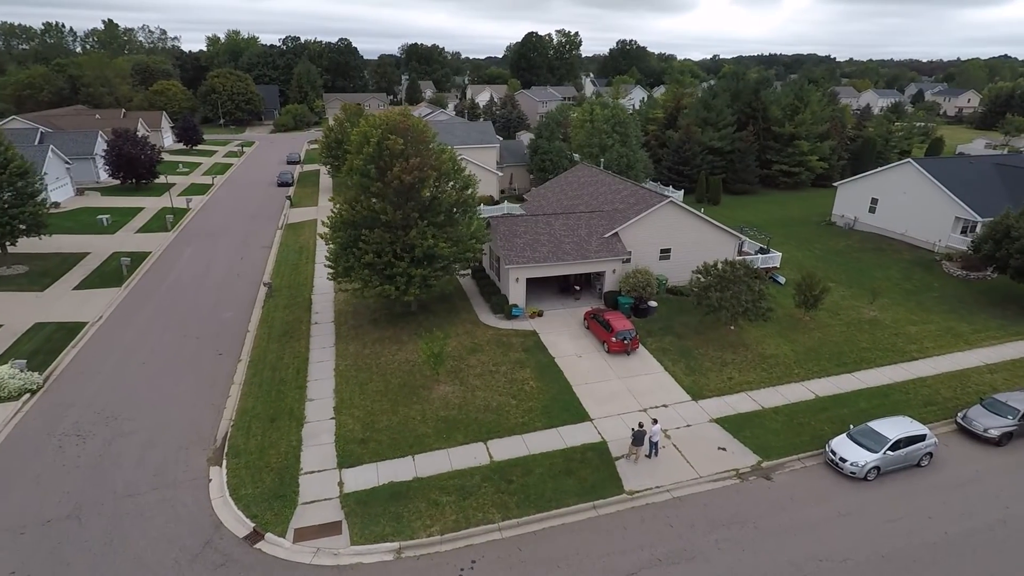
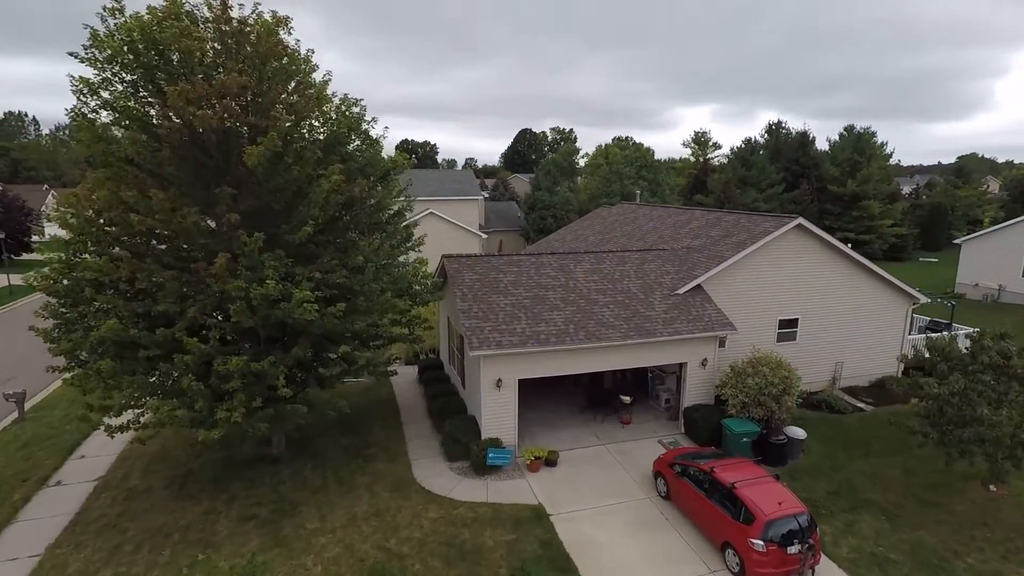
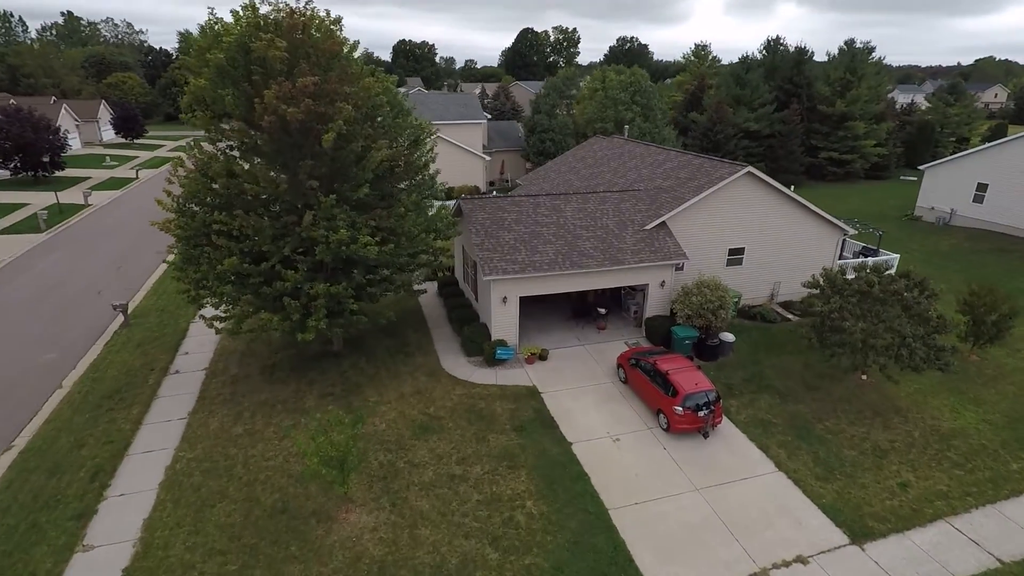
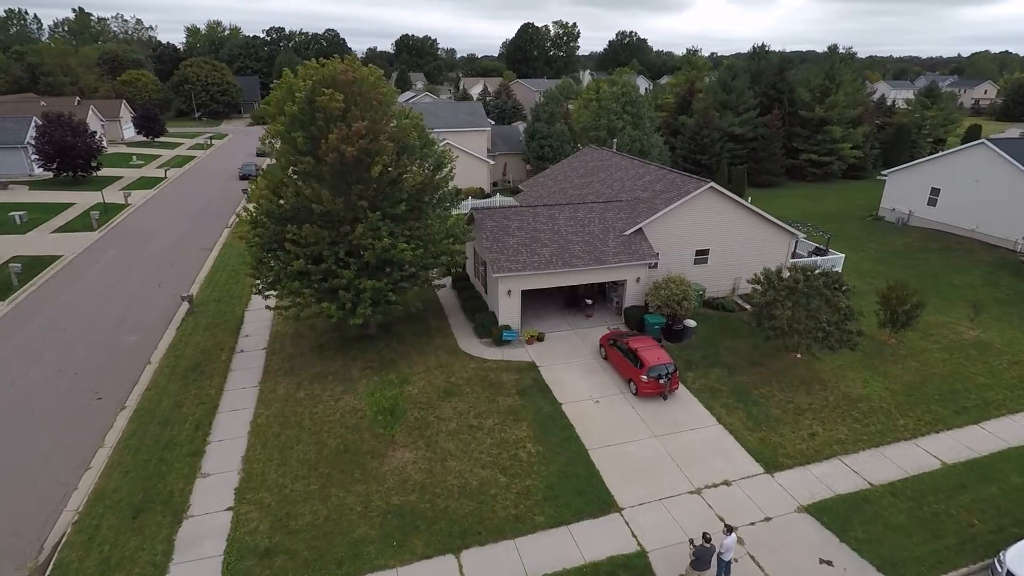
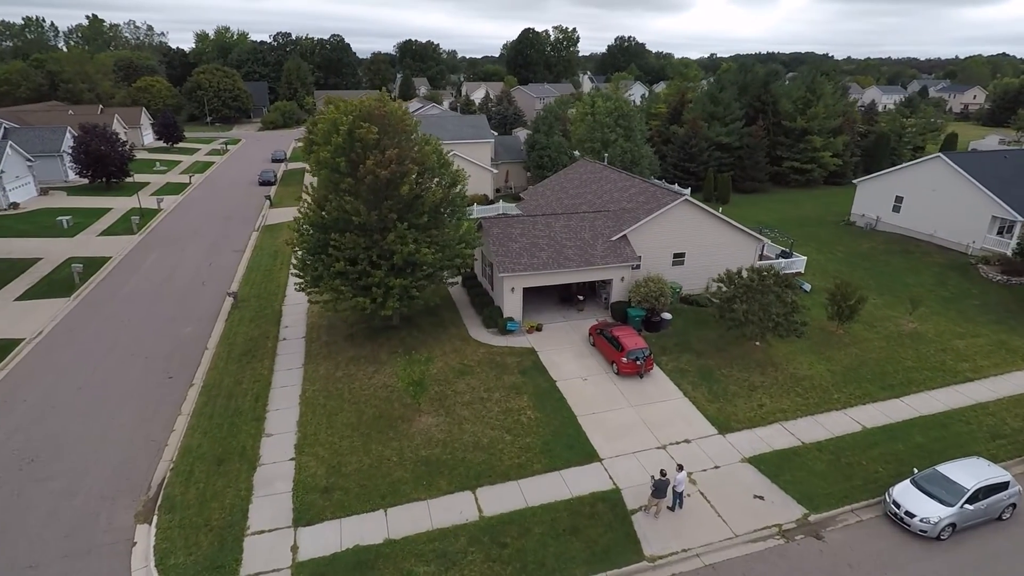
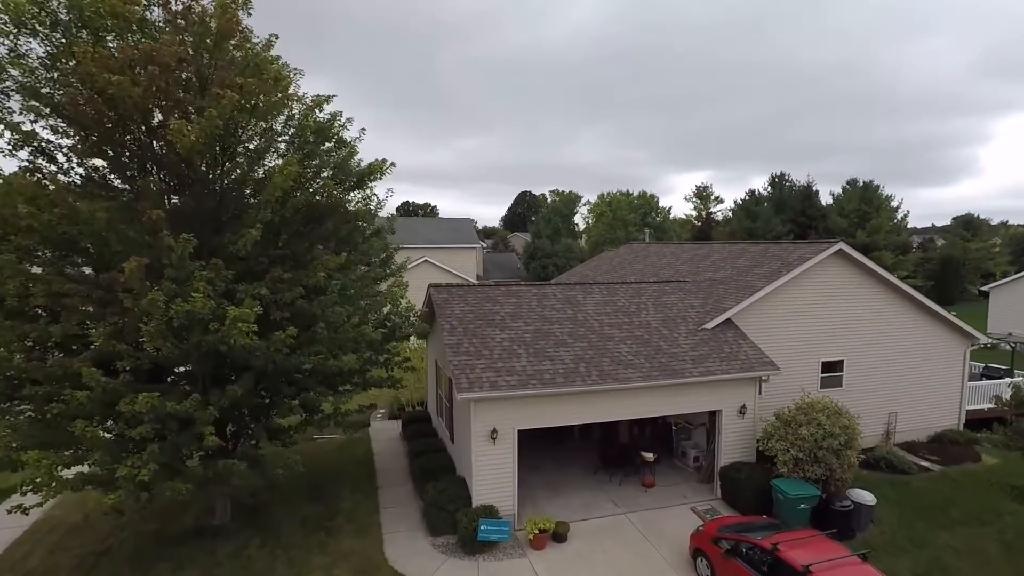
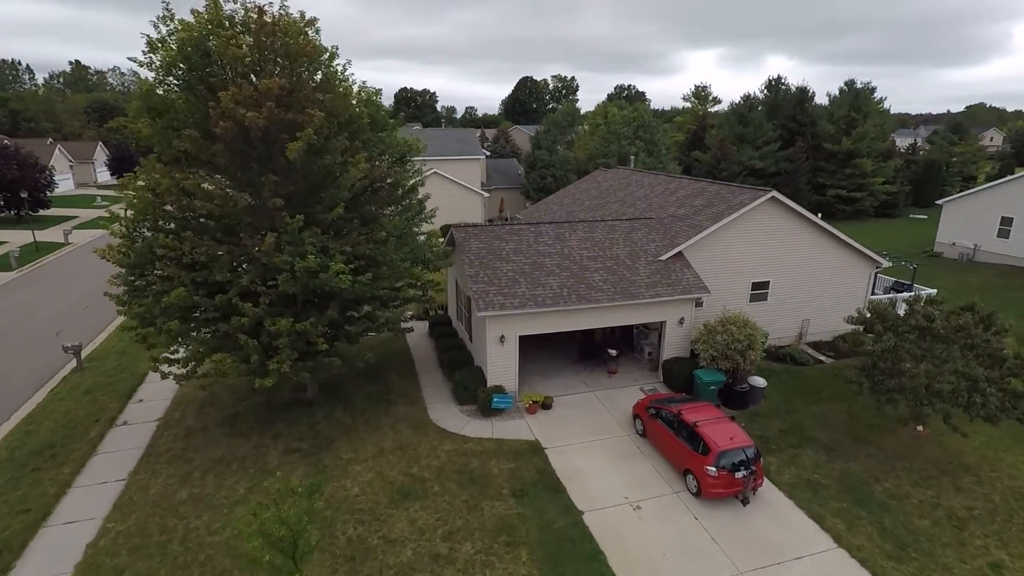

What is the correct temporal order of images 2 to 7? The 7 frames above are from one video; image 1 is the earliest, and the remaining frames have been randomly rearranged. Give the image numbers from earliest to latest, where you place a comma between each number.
5, 4, 3, 7, 2, 6
